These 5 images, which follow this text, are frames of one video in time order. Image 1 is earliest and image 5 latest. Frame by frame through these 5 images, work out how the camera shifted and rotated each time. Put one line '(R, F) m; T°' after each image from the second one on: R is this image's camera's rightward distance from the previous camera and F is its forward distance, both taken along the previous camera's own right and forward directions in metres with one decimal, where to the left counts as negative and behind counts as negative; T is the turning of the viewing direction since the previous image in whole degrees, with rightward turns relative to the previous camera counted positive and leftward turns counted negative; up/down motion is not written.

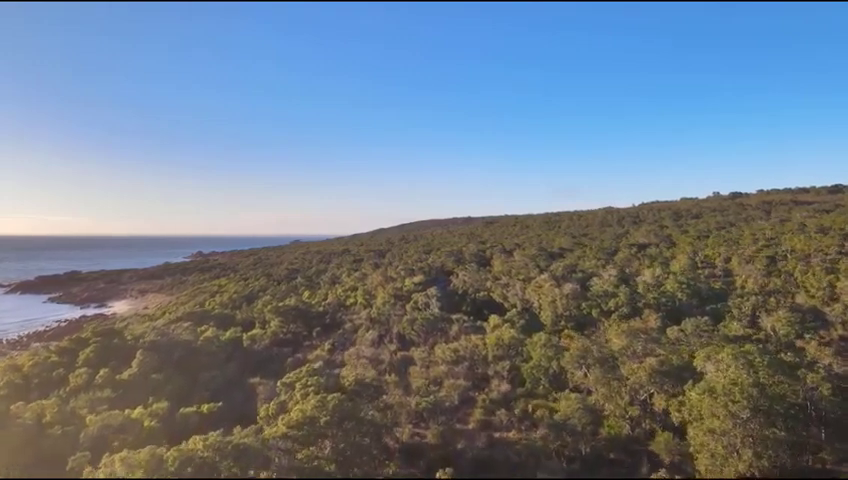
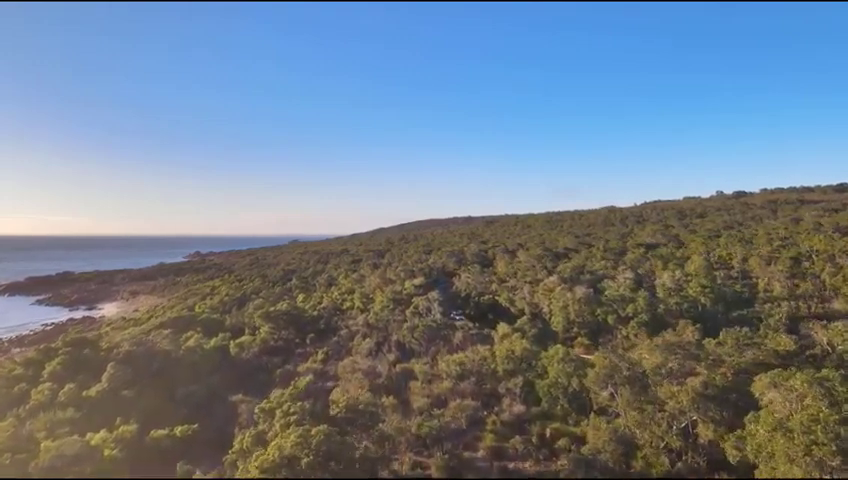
(-0.1, +2.2) m; 0°
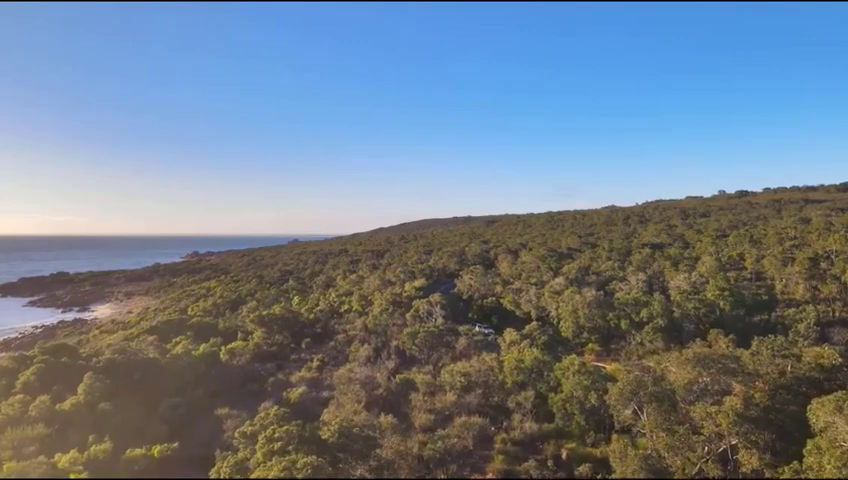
(-0.1, +1.5) m; 0°
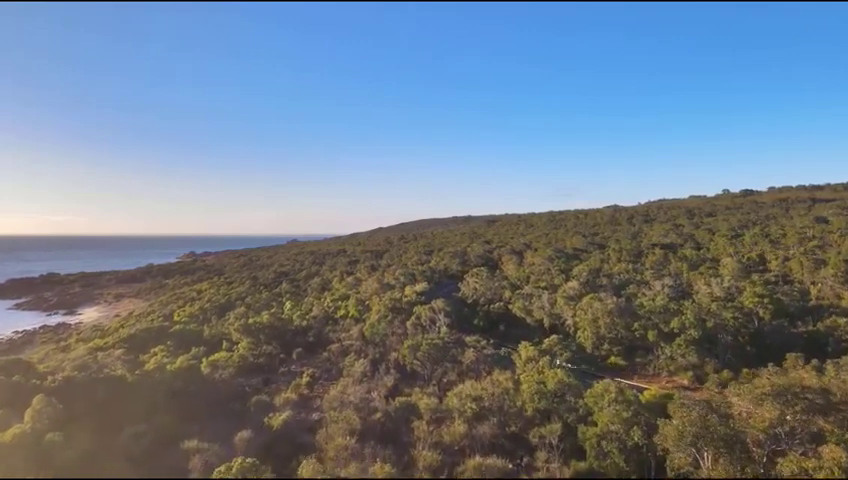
(-0.1, +2.6) m; 0°
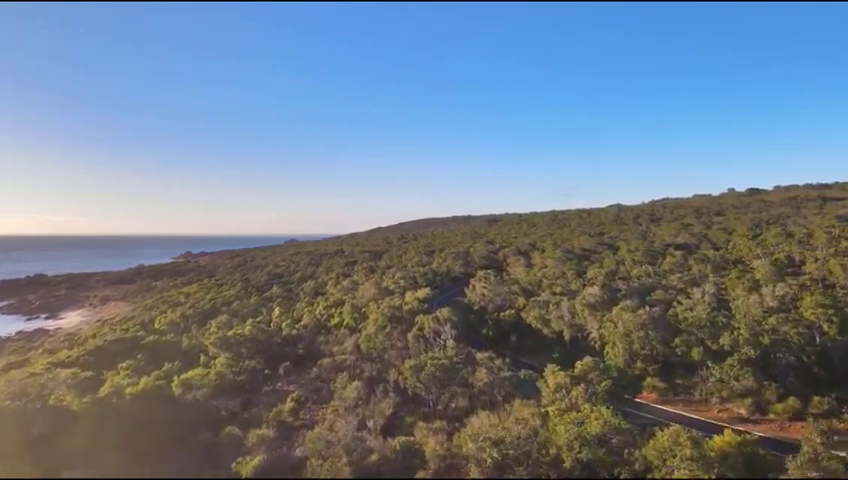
(-0.2, +3.2) m; 0°
